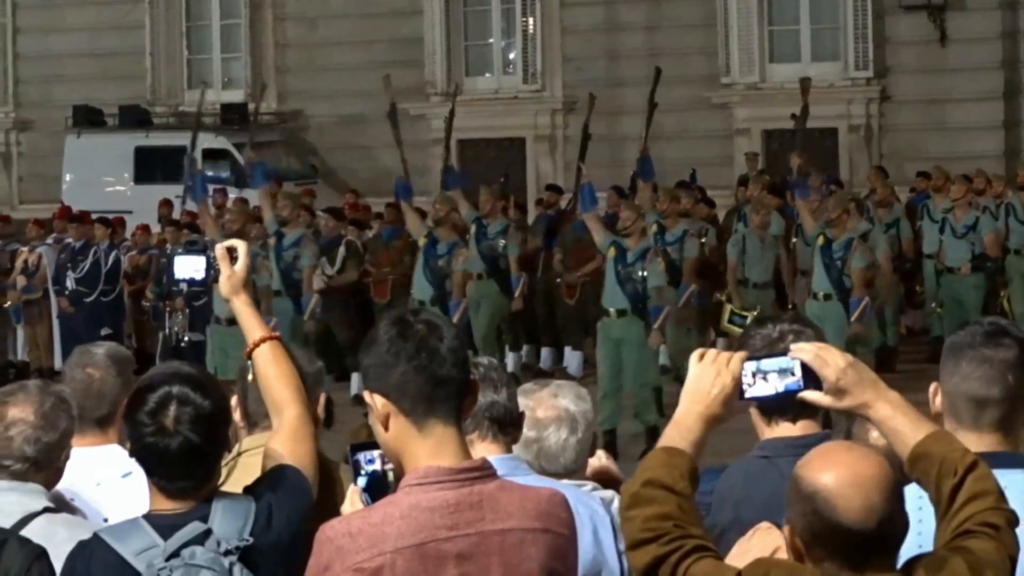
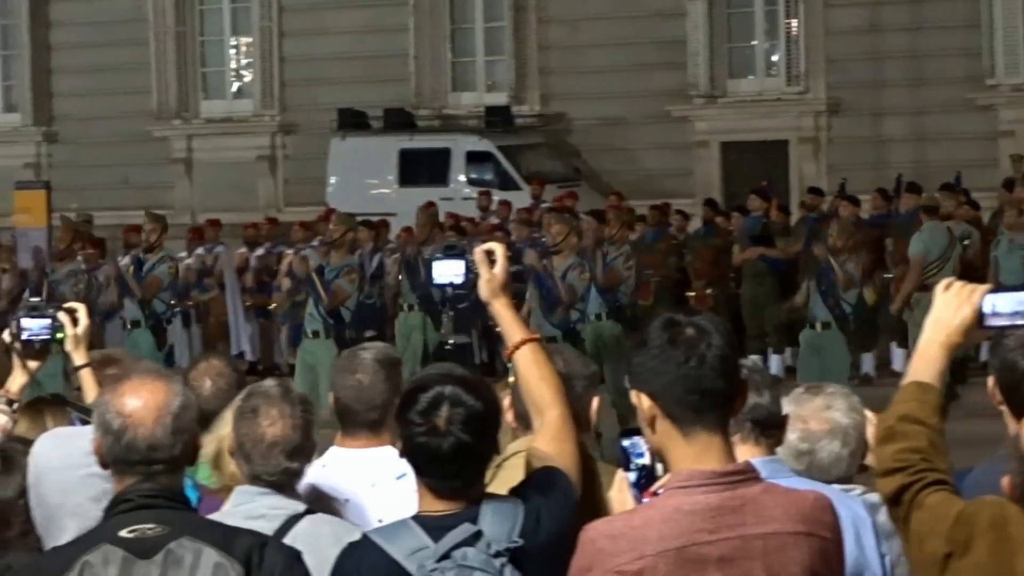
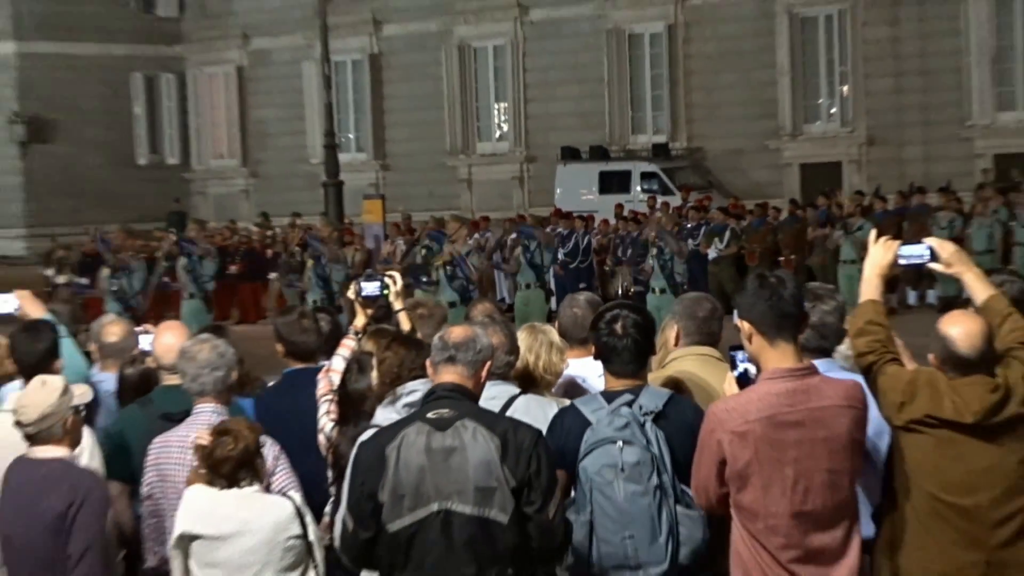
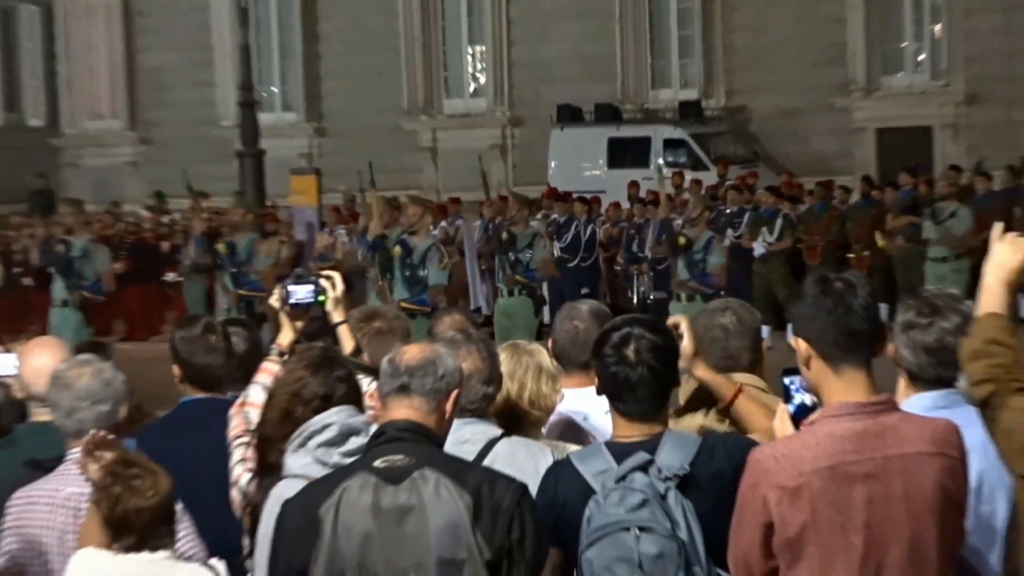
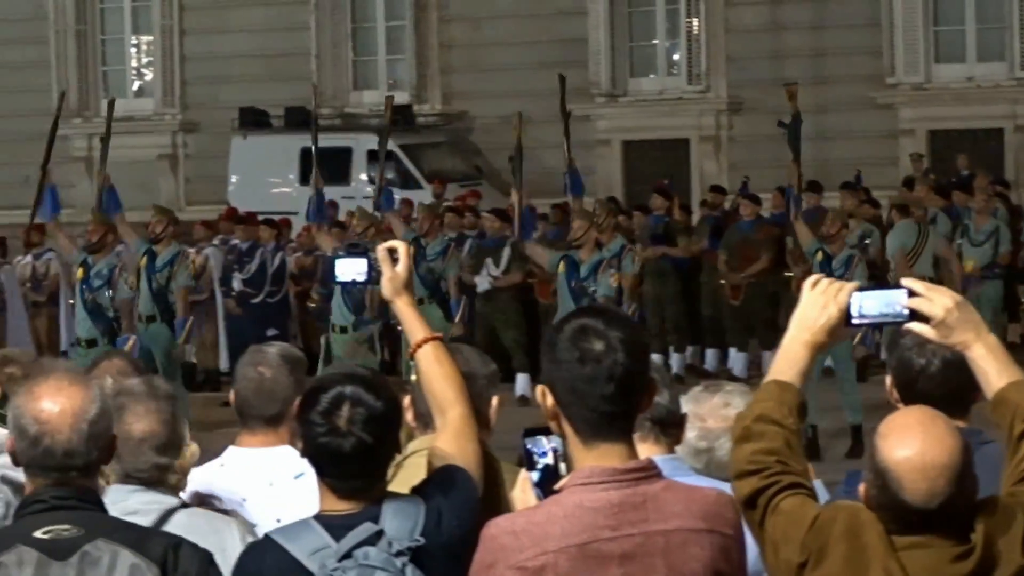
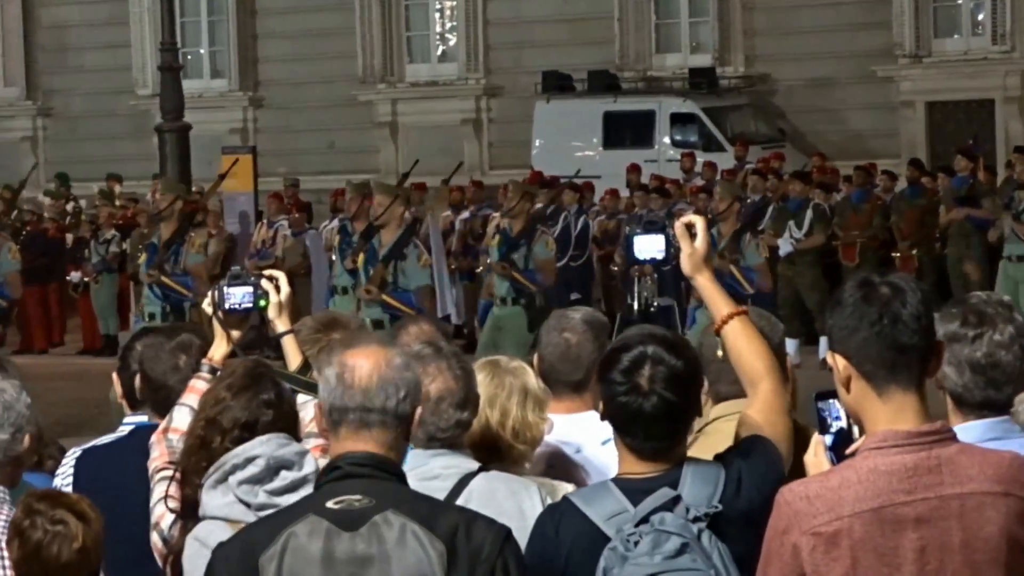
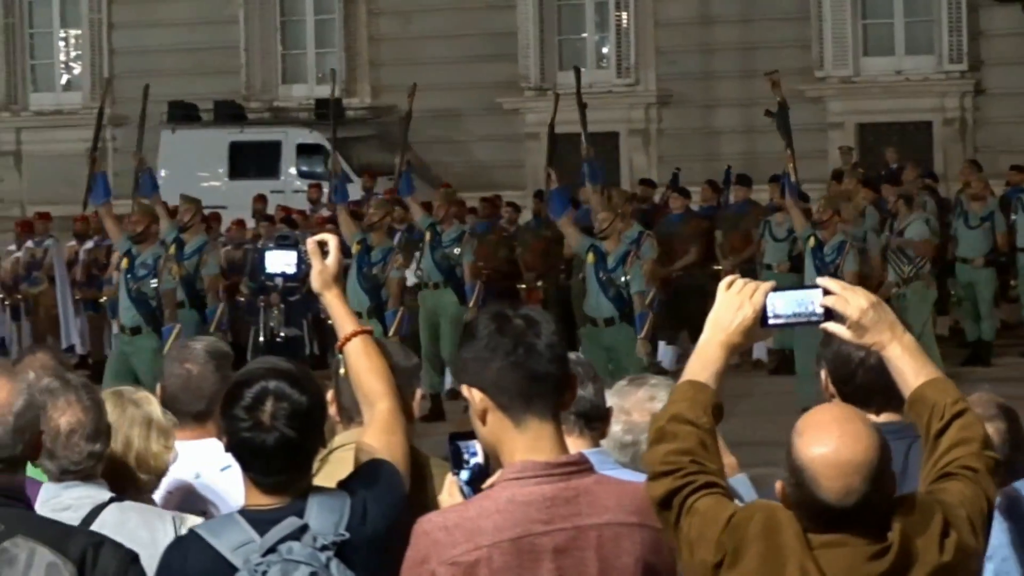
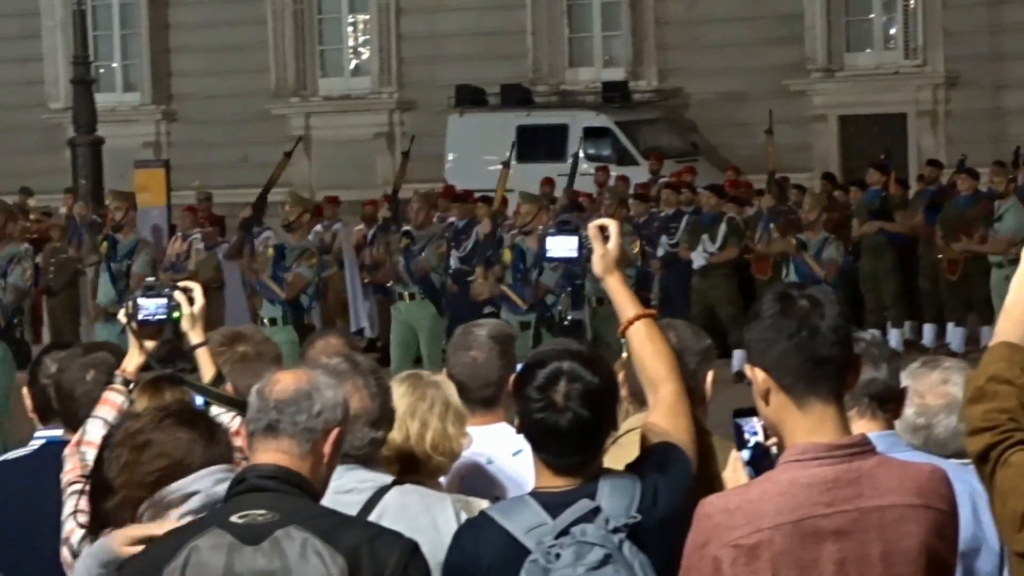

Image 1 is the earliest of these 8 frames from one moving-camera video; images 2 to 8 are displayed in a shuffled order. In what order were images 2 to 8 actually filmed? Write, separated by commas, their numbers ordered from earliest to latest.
7, 5, 2, 8, 6, 4, 3
